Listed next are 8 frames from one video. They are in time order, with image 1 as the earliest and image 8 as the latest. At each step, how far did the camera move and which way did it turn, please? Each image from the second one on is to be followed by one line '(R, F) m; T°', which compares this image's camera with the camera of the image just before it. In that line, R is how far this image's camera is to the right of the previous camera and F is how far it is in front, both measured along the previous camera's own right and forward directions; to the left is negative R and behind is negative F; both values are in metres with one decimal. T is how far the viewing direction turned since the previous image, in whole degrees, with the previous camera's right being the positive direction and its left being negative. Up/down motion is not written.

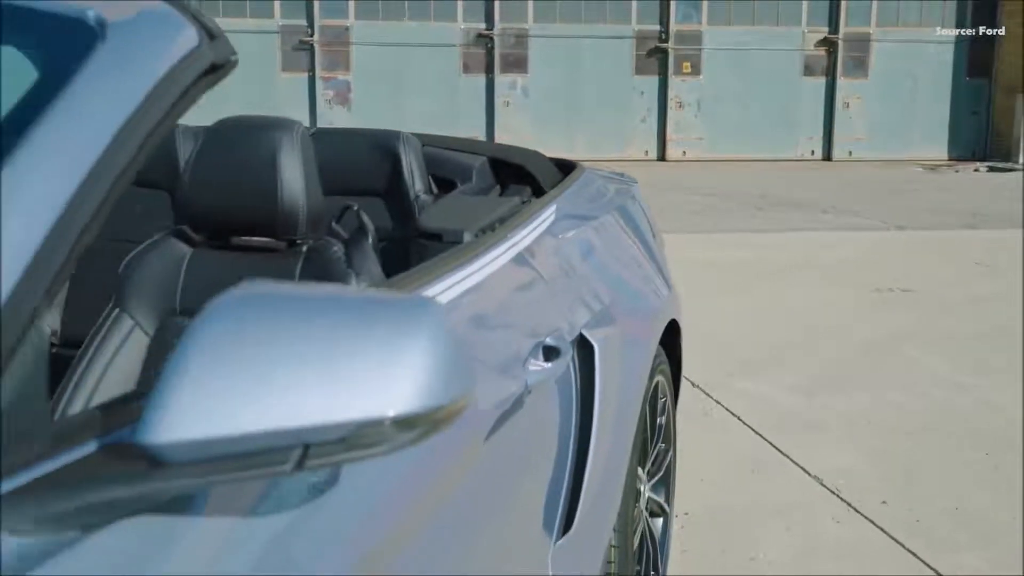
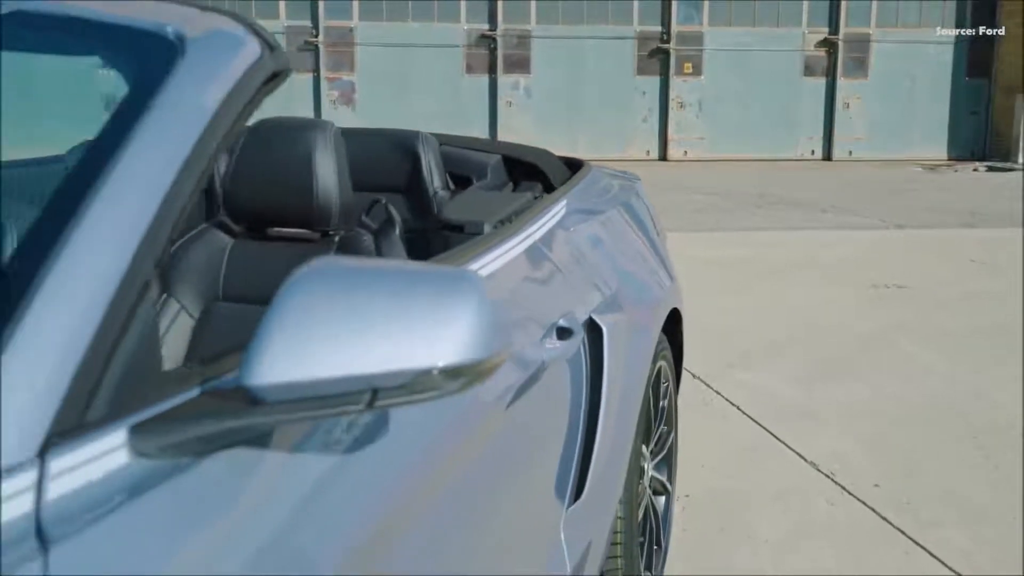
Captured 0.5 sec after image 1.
(0.0, -0.2) m; 0°
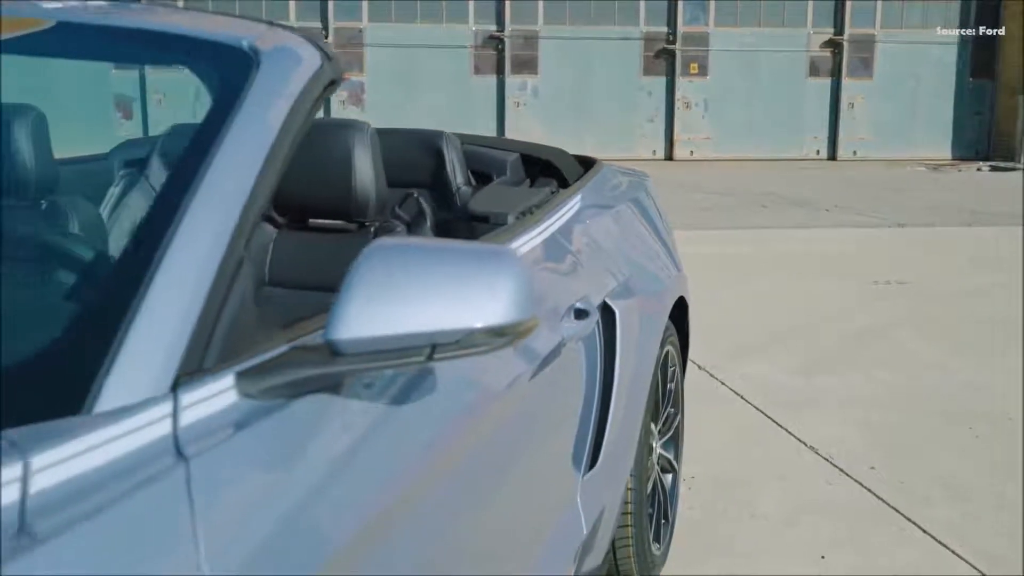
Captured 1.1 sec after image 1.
(0.0, -0.2) m; 0°
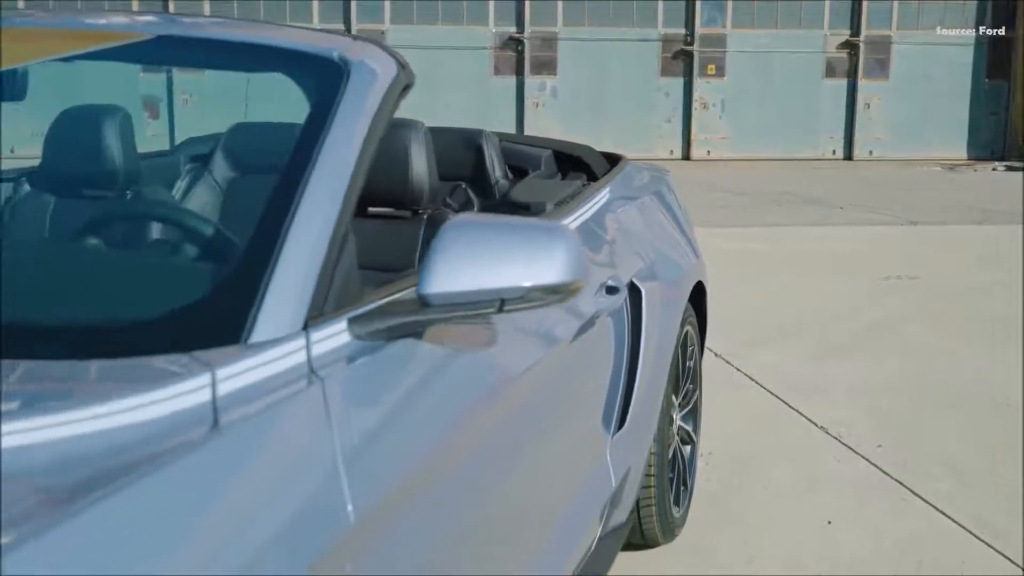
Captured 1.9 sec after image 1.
(-0.1, -0.3) m; -1°
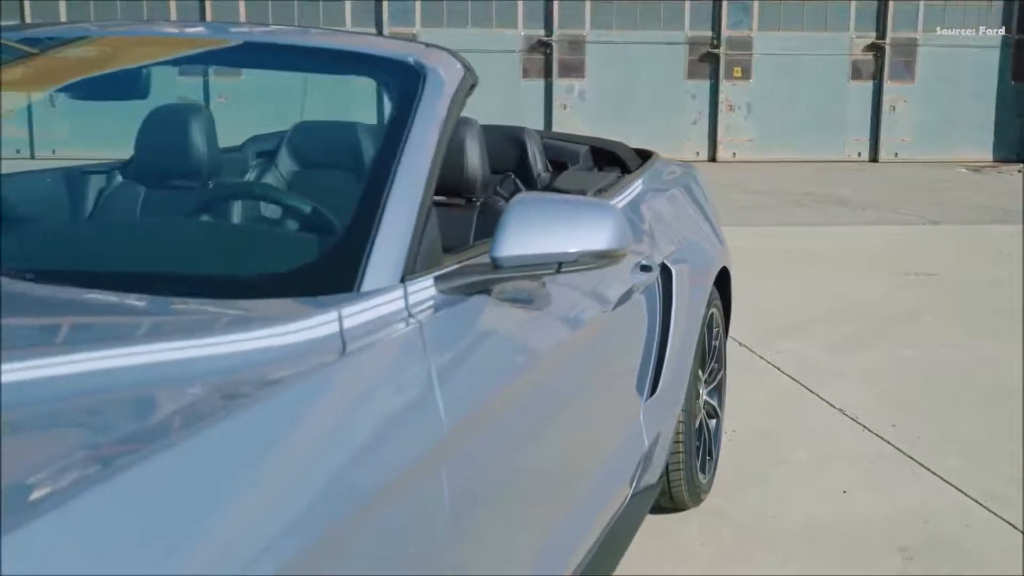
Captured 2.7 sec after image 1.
(-0.1, -0.3) m; -1°
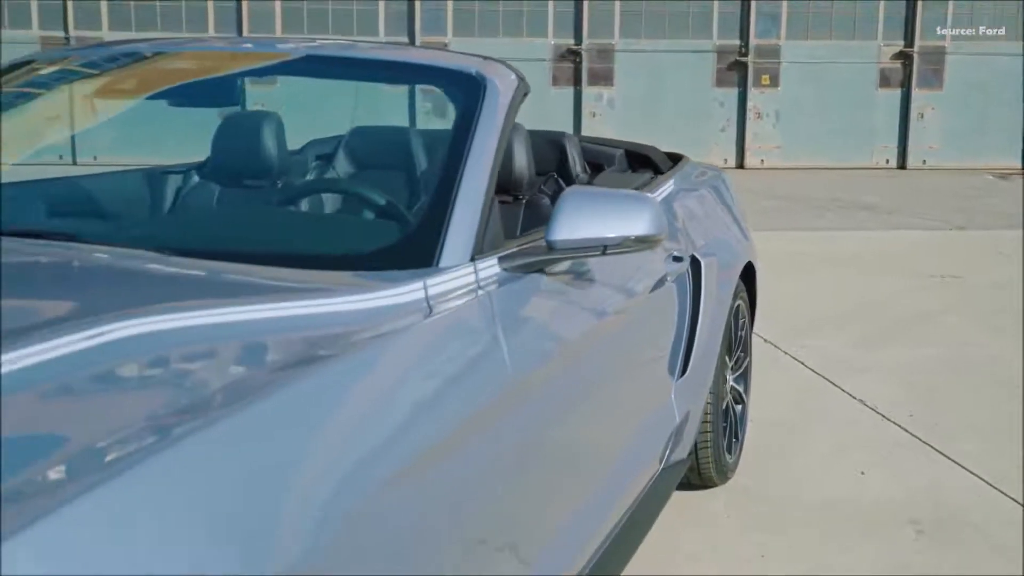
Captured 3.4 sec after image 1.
(0.0, -0.3) m; -1°
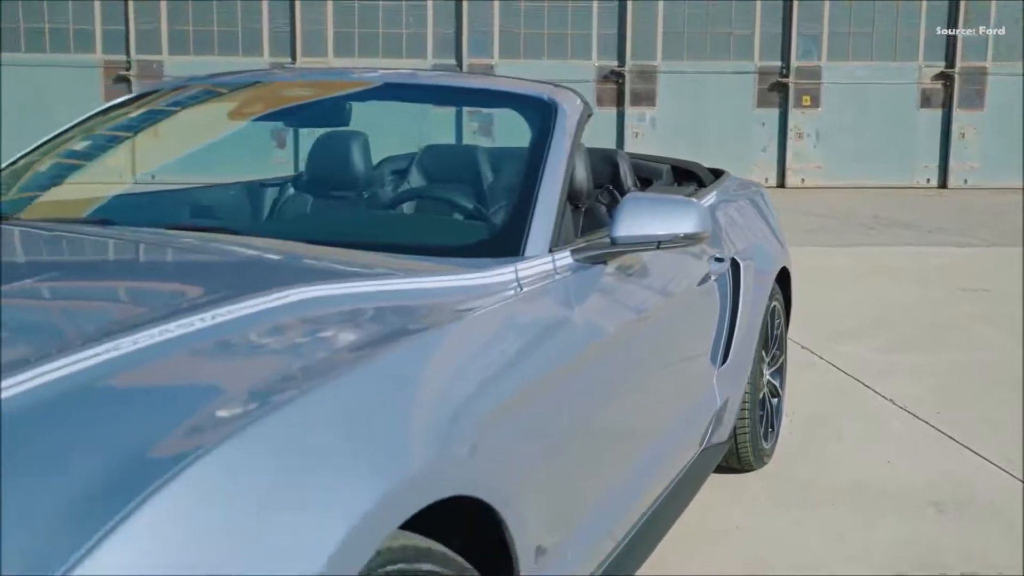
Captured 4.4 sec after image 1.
(-0.1, -0.4) m; -2°
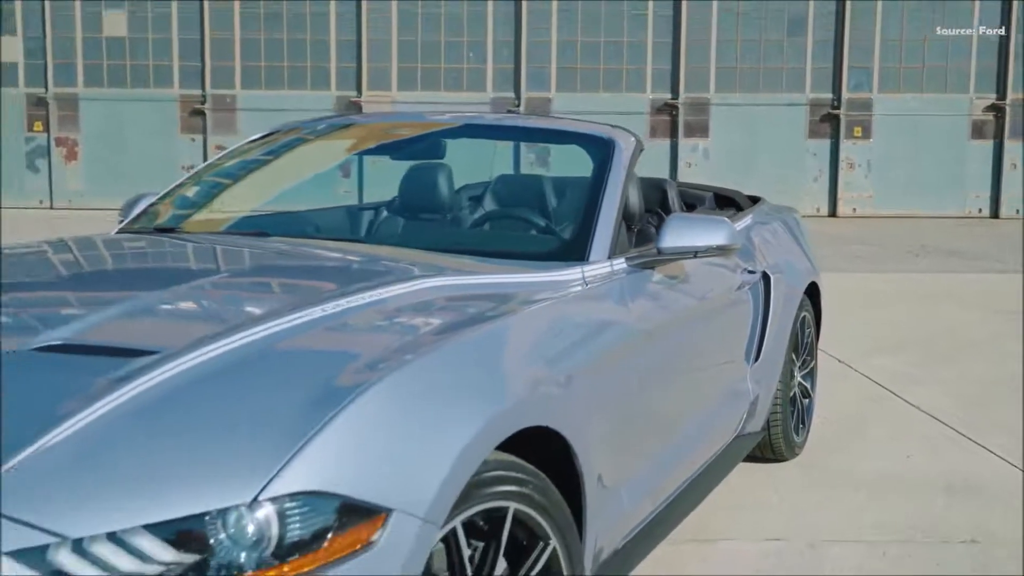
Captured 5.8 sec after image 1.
(0.0, -0.6) m; -3°
